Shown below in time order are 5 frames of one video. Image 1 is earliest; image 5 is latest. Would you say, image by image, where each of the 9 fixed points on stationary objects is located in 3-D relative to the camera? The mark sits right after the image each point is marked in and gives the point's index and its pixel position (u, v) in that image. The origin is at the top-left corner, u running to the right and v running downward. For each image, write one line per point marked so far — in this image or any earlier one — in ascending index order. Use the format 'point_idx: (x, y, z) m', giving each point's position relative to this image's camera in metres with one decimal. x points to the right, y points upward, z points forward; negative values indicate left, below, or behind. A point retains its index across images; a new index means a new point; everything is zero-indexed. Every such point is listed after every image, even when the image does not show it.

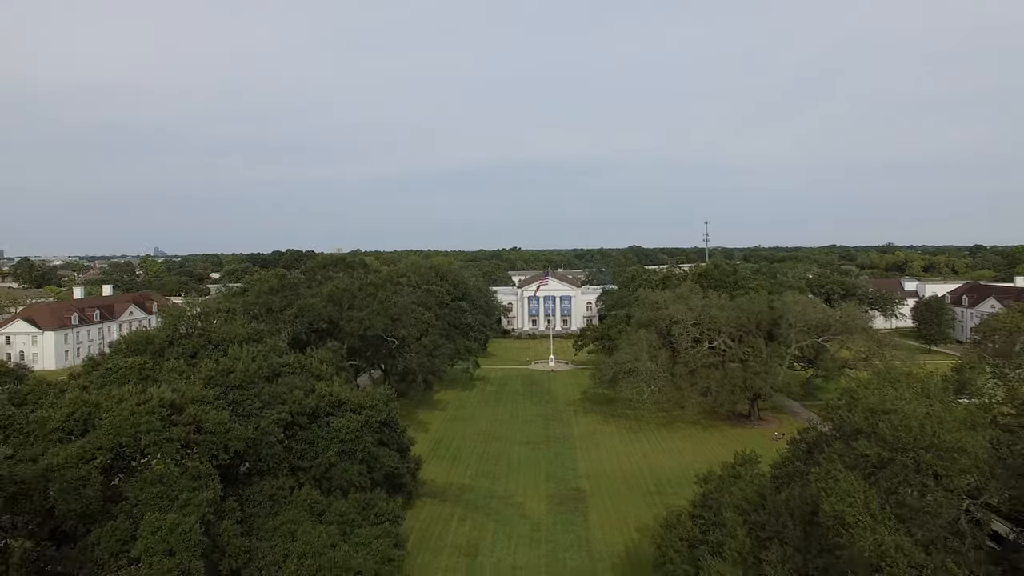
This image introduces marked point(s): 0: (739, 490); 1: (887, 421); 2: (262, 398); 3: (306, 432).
0: (+6.8, -6.1, +17.4) m
1: (+8.1, -2.9, +12.4) m
2: (-8.3, -3.7, +19.2) m
3: (-7.0, -4.9, +19.9) m
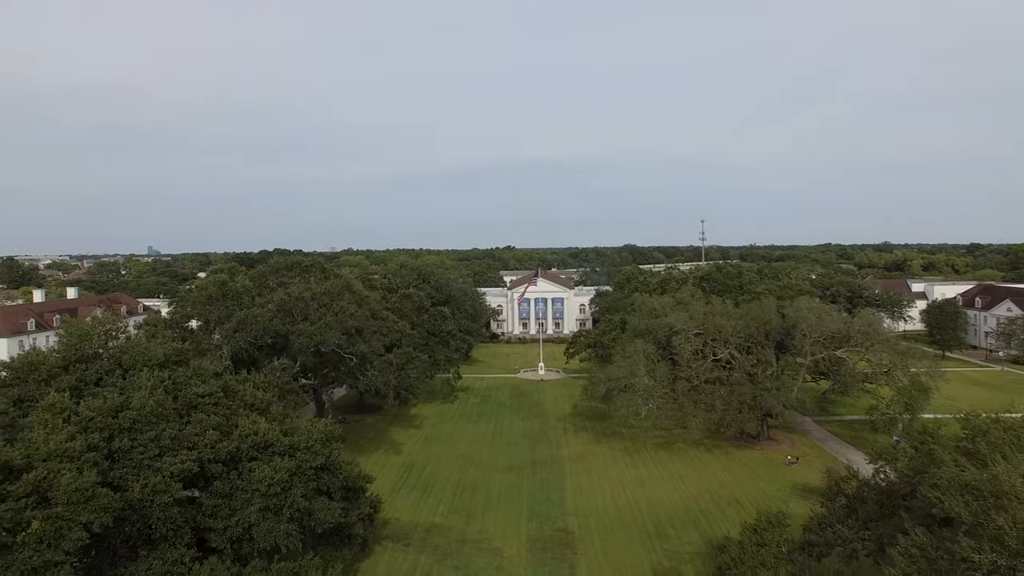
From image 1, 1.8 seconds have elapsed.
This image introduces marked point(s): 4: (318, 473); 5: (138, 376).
0: (+5.9, -6.5, +13.5) m
1: (+7.2, -3.3, +8.5) m
2: (-9.2, -4.1, +15.2) m
3: (-8.0, -5.3, +15.9) m
4: (-5.9, -5.6, +17.7) m
5: (-11.6, -2.7, +18.0) m
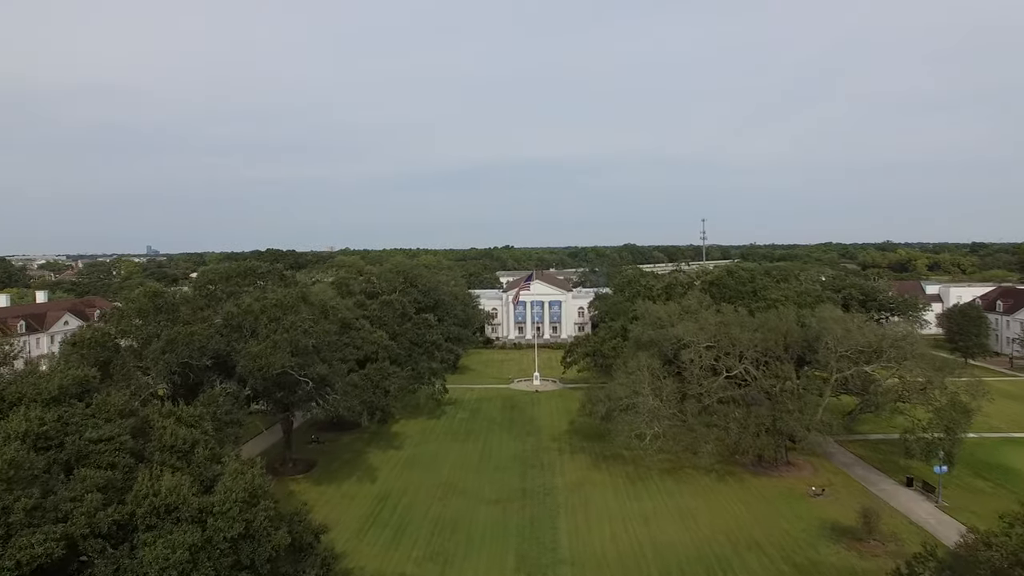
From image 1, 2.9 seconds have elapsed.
0: (+5.3, -6.9, +9.7) m
1: (+6.6, -3.7, +4.7) m
2: (-9.9, -4.5, +11.4) m
3: (-8.6, -5.8, +12.1) m
4: (-6.5, -6.1, +13.9) m
5: (-12.2, -3.1, +14.2) m
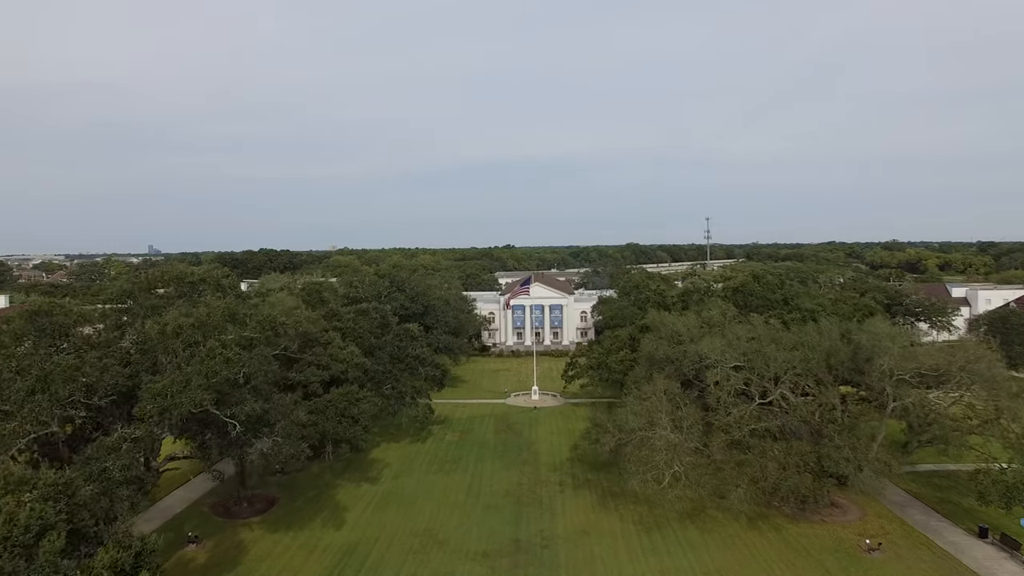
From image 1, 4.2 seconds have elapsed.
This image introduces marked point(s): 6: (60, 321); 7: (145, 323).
0: (+4.9, -7.4, +4.8) m
1: (+6.1, -4.2, -0.2) m
2: (-10.3, -5.0, +6.5) m
3: (-9.0, -6.2, +7.2) m
4: (-6.9, -6.5, +9.1) m
5: (-12.6, -3.6, +9.3) m
6: (-13.8, -1.0, +17.8) m
7: (-12.0, -1.1, +18.8) m
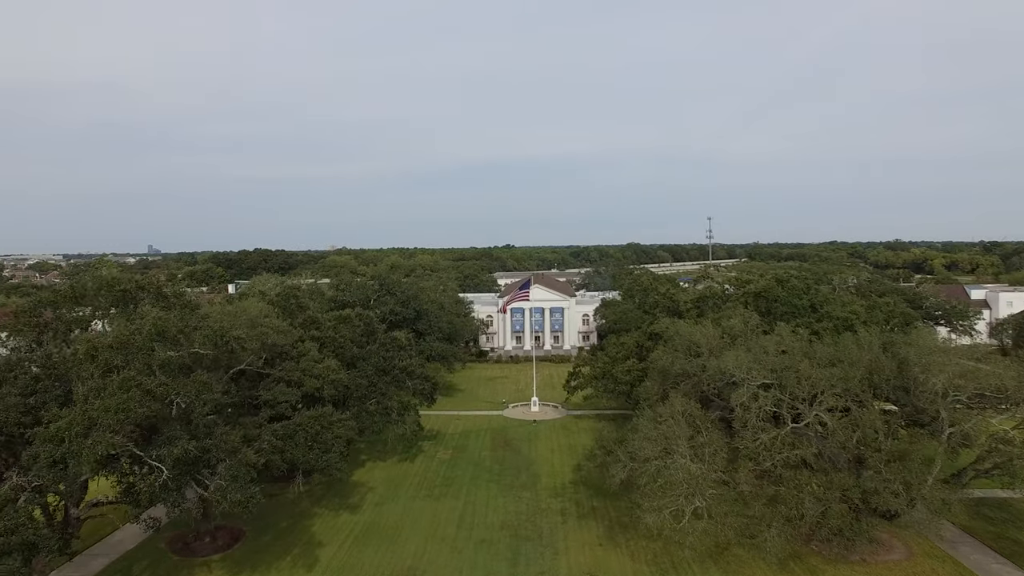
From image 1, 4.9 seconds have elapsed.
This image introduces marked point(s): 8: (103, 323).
0: (+4.7, -7.6, +1.5) m
1: (+6.0, -4.5, -3.5) m
2: (-10.4, -5.2, +3.2) m
3: (-9.1, -6.5, +3.9) m
4: (-7.1, -6.8, +5.8) m
5: (-12.8, -3.9, +6.1) m
6: (-14.0, -1.2, +14.6) m
7: (-12.1, -1.4, +15.6) m
8: (-12.0, -0.9, +17.0) m
